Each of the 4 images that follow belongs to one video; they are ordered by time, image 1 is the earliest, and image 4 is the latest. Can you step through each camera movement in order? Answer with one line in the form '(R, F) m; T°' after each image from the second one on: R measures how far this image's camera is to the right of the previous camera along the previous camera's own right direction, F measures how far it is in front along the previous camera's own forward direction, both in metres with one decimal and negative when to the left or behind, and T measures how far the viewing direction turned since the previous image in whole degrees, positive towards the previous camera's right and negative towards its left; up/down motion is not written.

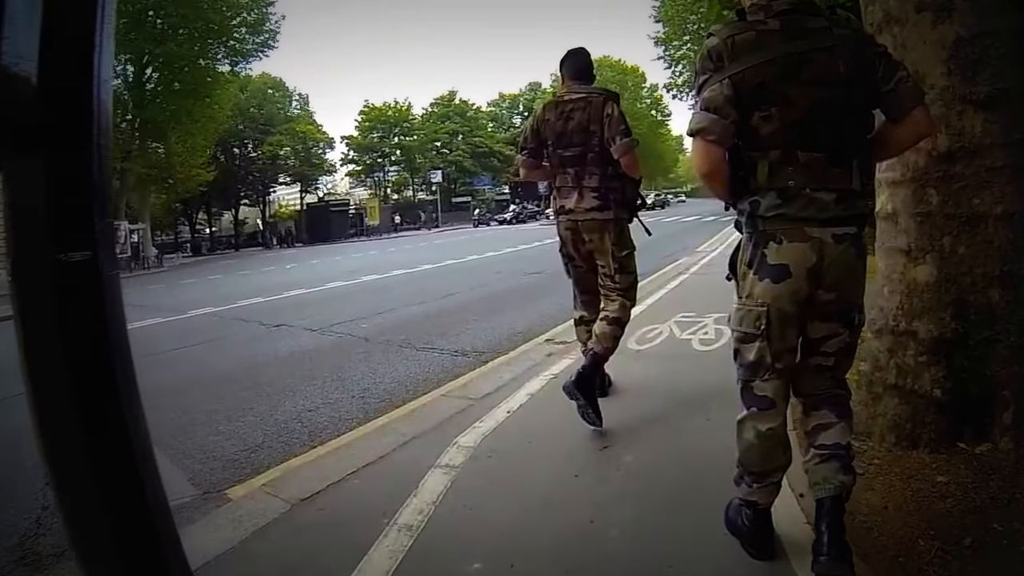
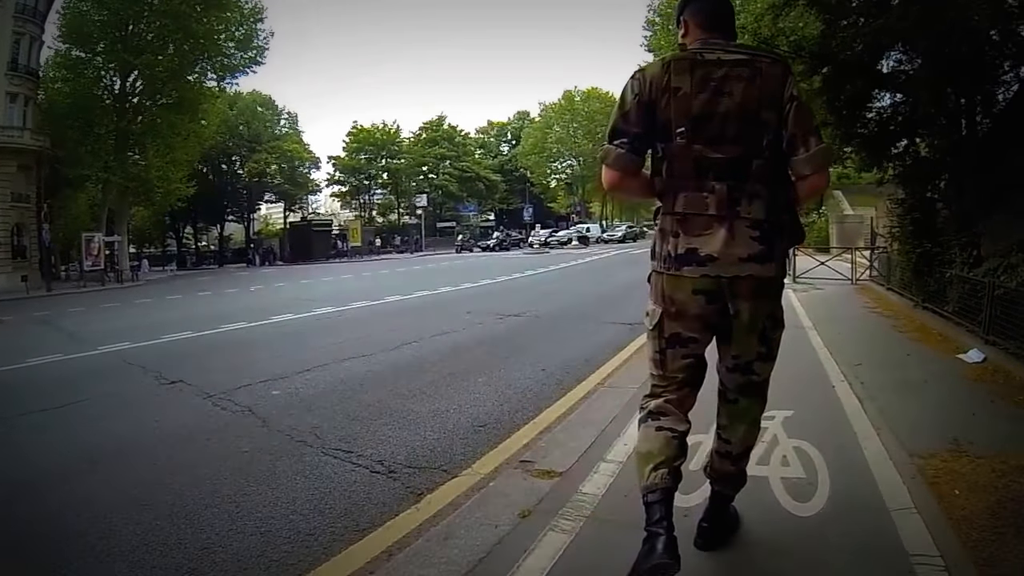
(-0.2, +2.1) m; +1°
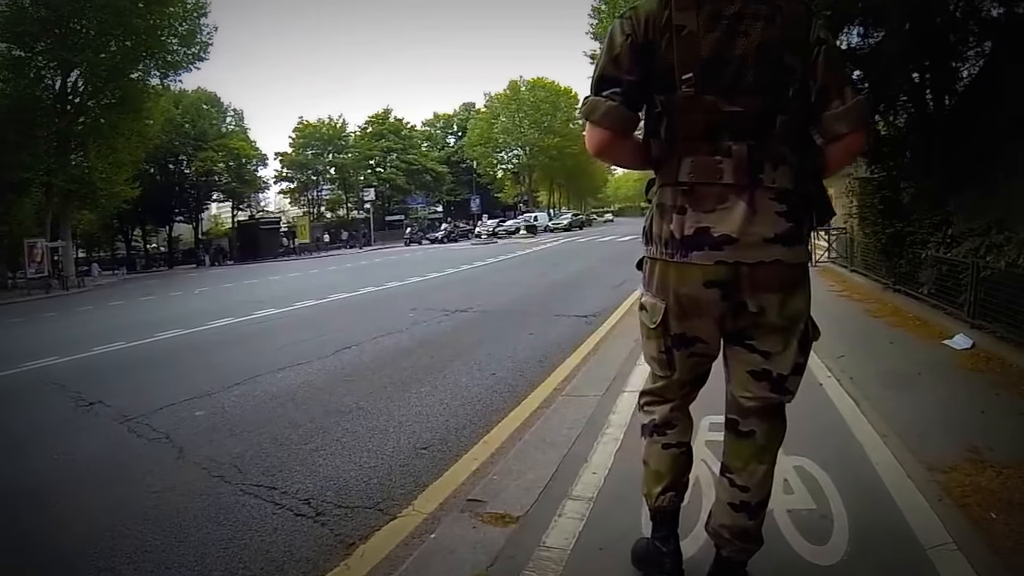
(0.0, +0.5) m; +3°
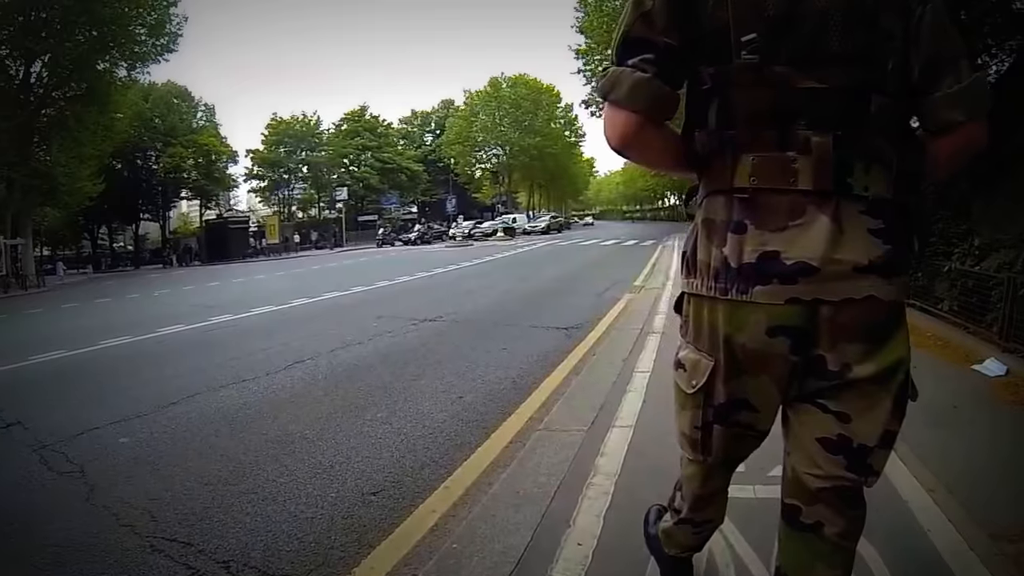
(0.0, +0.5) m; +2°
